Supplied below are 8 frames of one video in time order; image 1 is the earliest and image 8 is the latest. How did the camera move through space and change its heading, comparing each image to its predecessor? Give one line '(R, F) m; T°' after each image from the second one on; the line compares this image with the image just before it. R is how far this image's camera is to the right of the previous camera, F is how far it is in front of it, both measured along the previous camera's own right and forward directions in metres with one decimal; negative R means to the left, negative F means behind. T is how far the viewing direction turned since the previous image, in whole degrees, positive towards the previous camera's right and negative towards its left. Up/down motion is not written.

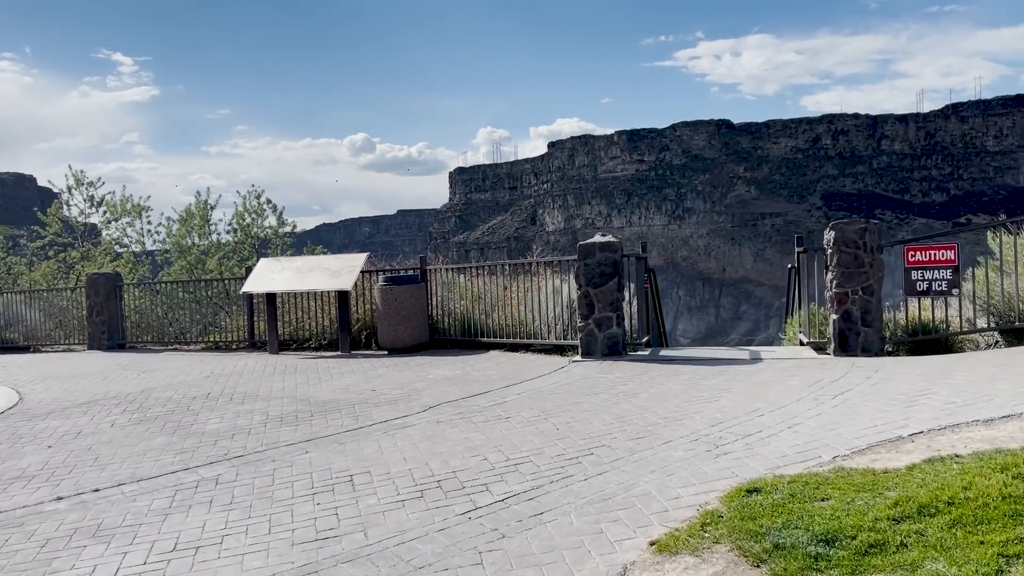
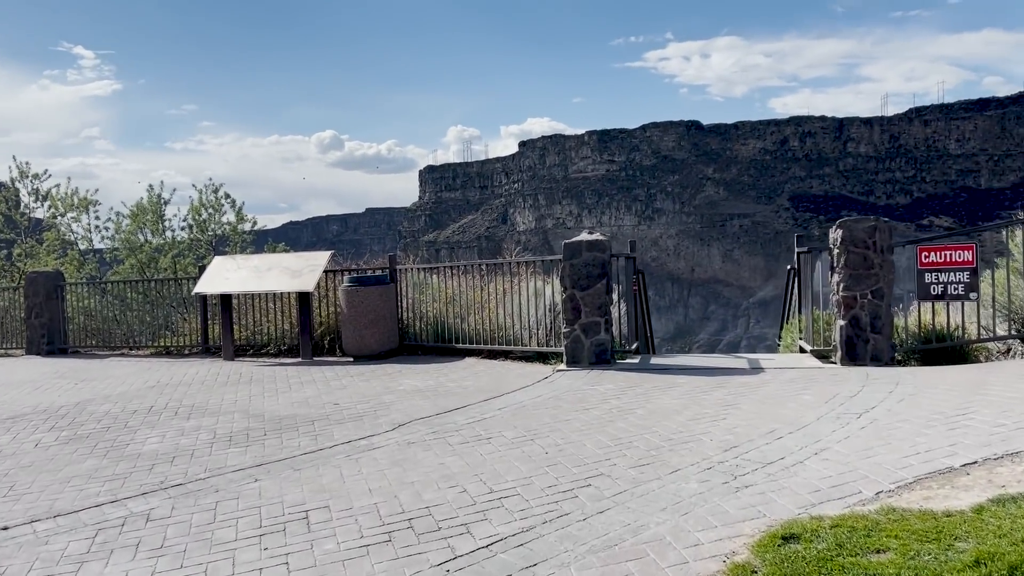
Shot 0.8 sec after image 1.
(-0.1, +0.8) m; +2°
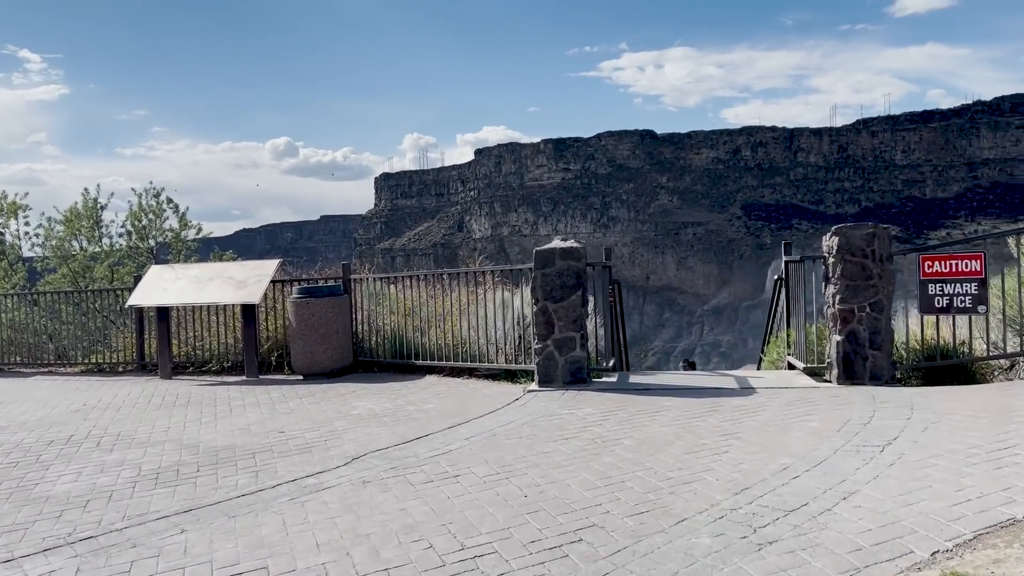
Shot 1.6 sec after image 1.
(-0.1, +0.8) m; +3°
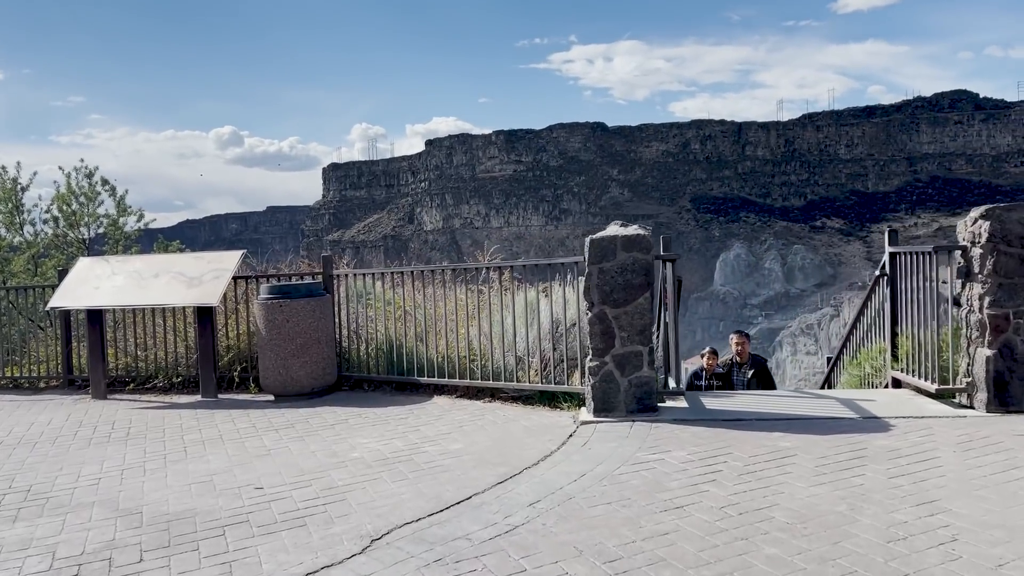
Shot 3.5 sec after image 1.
(-0.7, +1.8) m; +3°
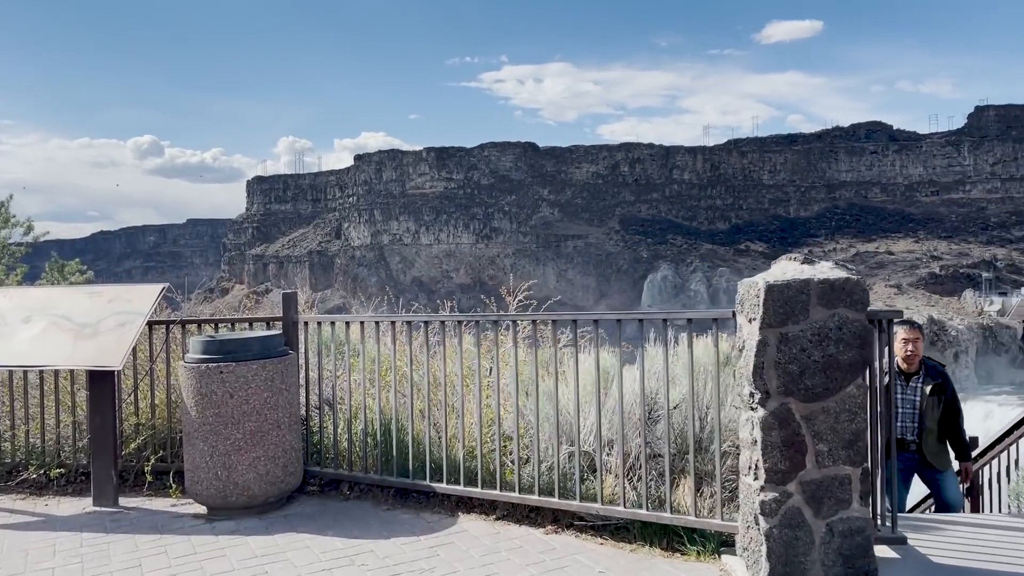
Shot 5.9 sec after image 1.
(-0.8, +2.4) m; +5°
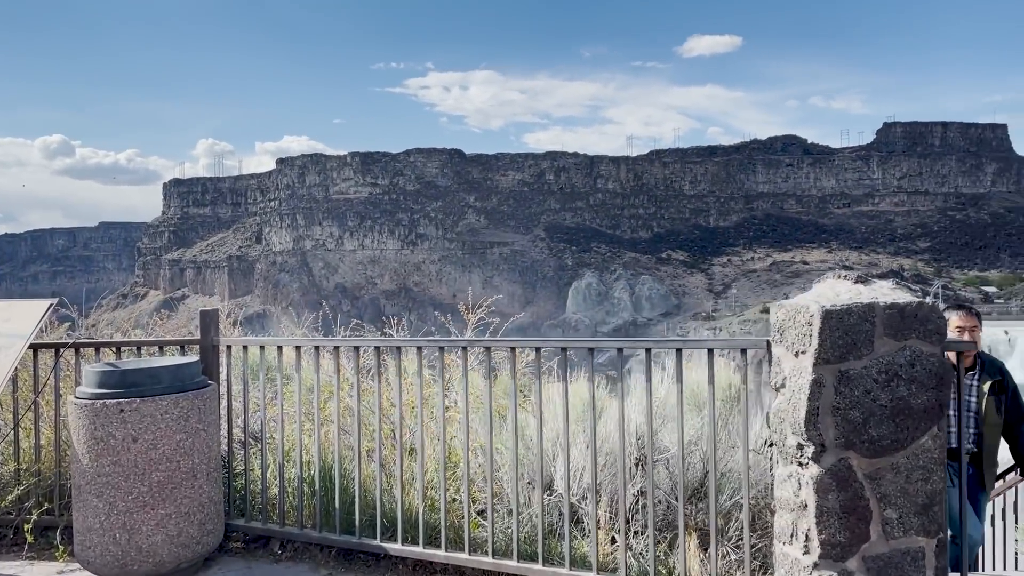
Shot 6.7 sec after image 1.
(-0.2, +0.8) m; +5°
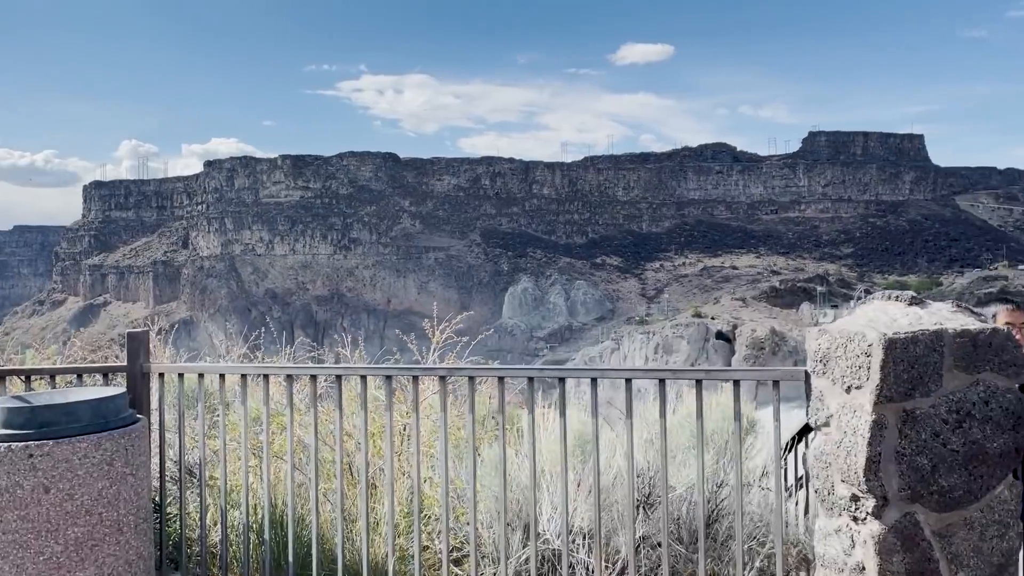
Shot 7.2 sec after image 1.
(-0.2, +0.5) m; +4°
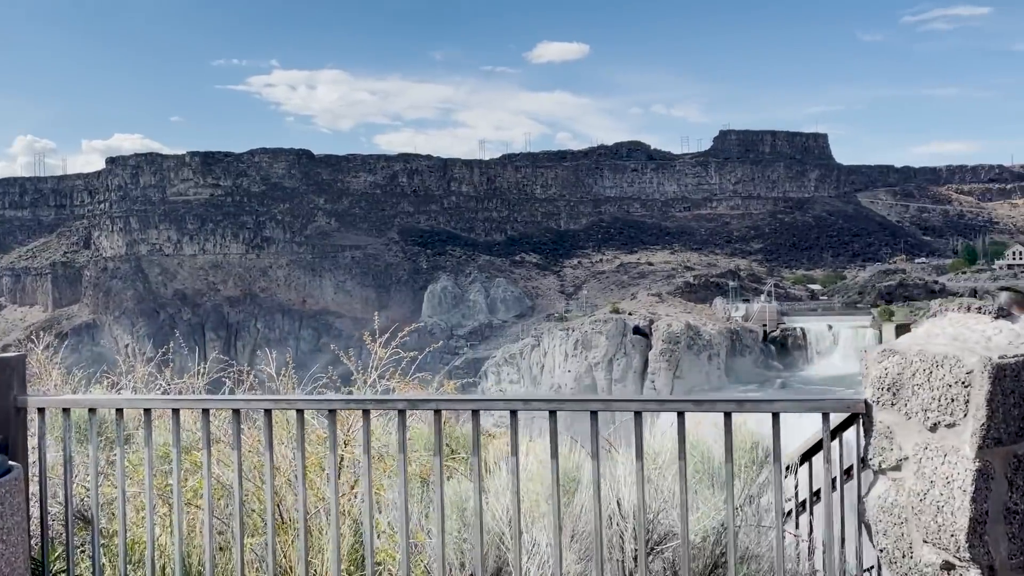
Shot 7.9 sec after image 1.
(-0.2, +0.6) m; +6°
